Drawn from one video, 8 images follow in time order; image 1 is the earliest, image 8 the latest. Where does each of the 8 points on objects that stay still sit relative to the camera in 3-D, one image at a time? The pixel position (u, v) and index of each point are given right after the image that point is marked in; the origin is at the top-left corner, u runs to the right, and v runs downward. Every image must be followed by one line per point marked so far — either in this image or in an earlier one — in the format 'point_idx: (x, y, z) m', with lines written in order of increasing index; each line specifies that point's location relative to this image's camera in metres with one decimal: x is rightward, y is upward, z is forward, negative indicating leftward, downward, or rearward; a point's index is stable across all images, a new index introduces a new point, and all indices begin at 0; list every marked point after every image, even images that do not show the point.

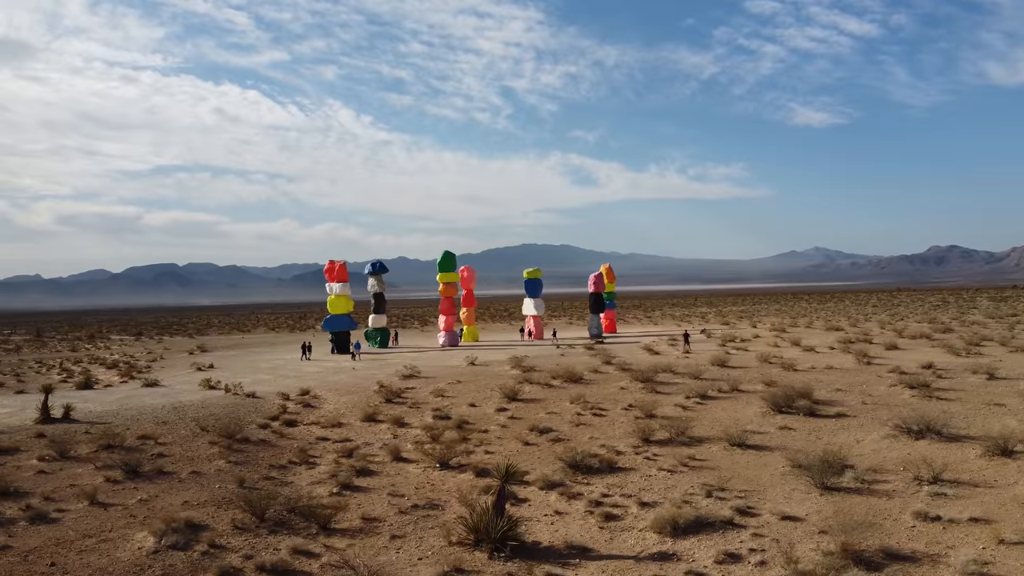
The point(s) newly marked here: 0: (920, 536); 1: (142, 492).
0: (+4.7, -2.9, +7.6) m
1: (-6.3, -3.5, +11.1) m
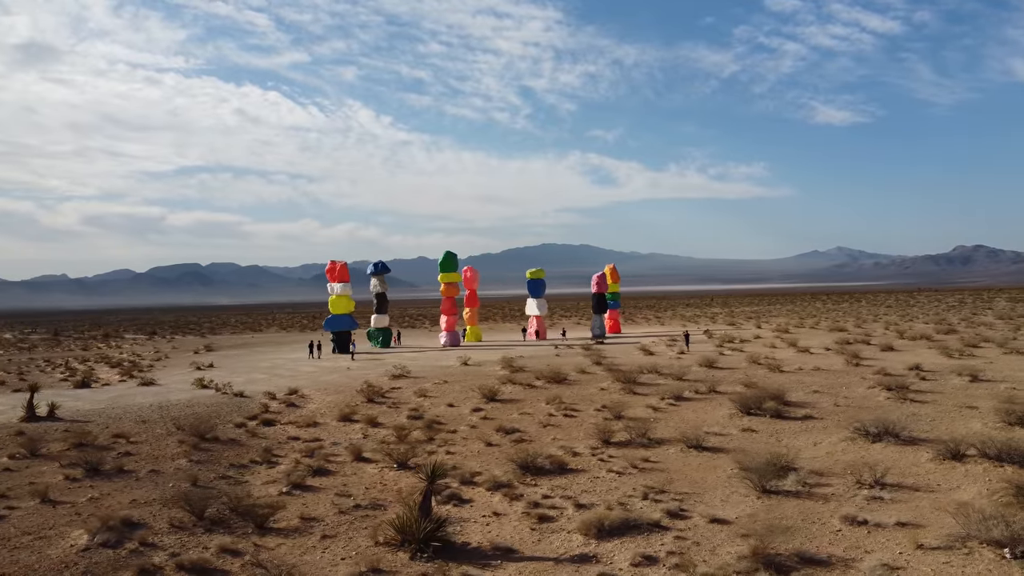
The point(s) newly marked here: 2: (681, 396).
0: (+3.8, -2.9, +7.5) m
1: (-7.2, -3.5, +11.3) m
2: (+4.7, -3.0, +18.2) m
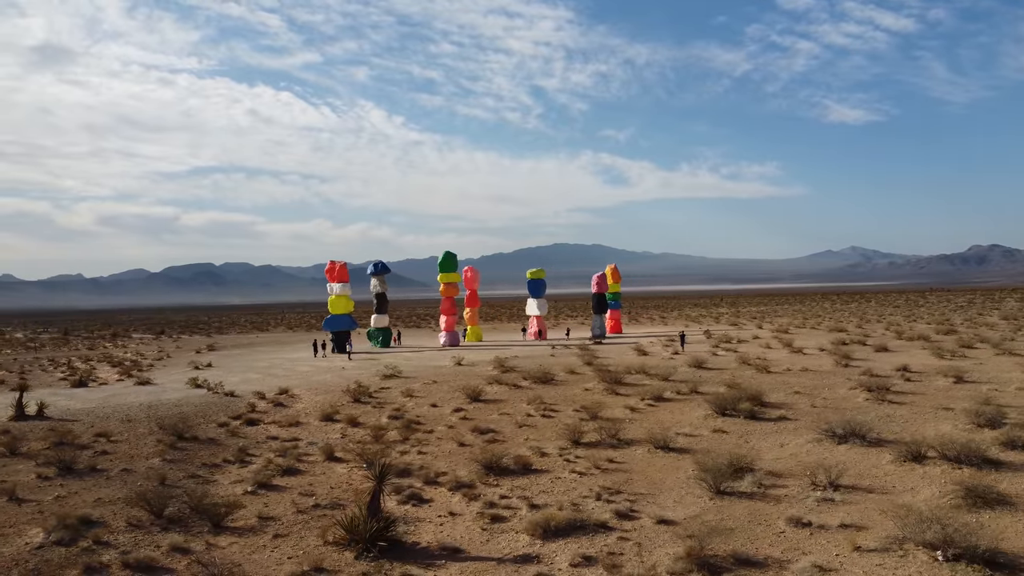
0: (+3.1, -2.9, +7.5) m
1: (-7.8, -3.5, +11.4) m
2: (+4.1, -3.0, +18.1) m
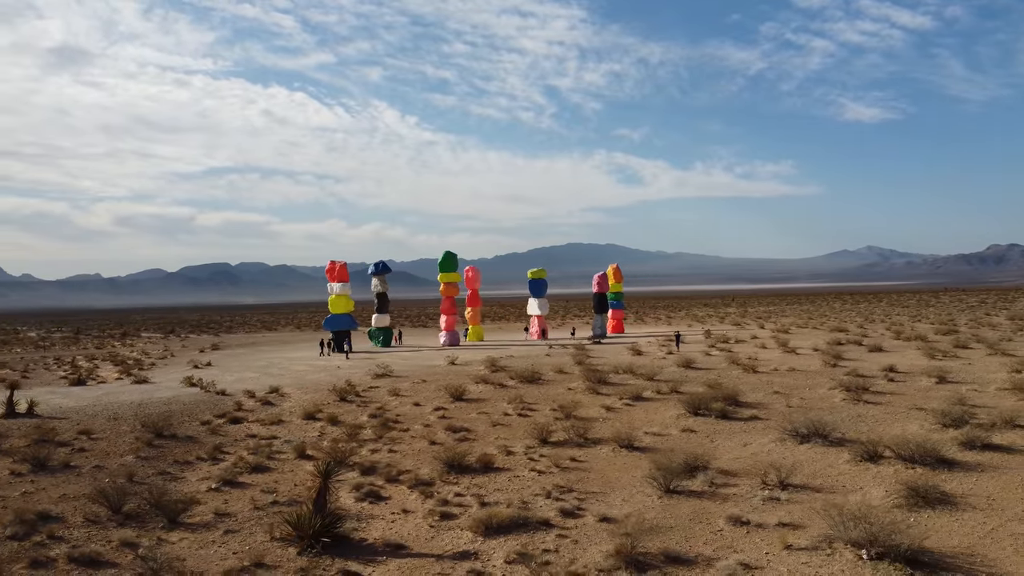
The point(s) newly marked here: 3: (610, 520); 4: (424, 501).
0: (+2.4, -2.9, +7.6) m
1: (-8.5, -3.5, +11.6) m
2: (+3.5, -3.0, +18.2) m
3: (+1.3, -3.0, +8.4) m
4: (-1.4, -3.3, +10.1) m
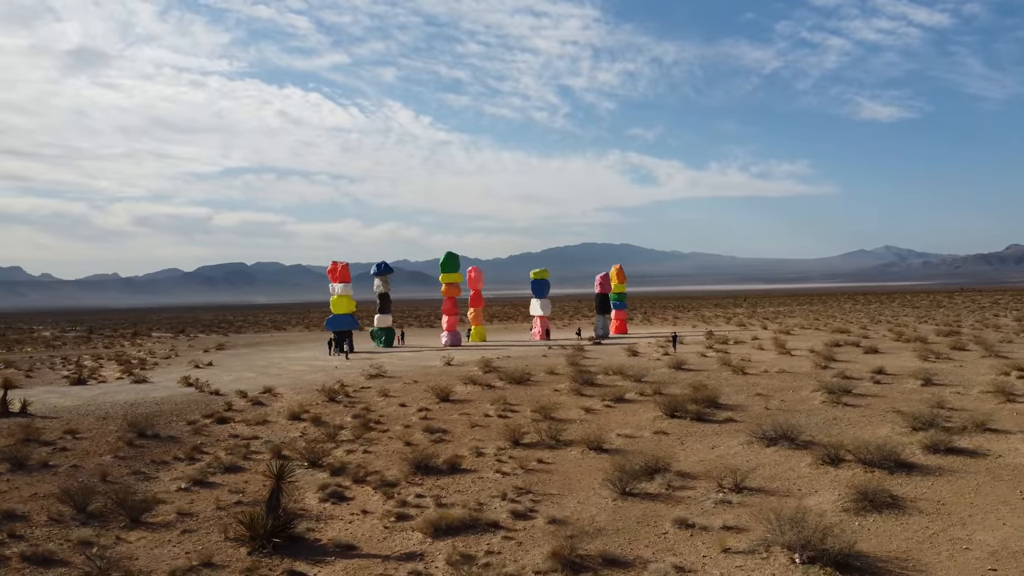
0: (+1.7, -3.0, +7.6) m
1: (-9.1, -3.5, +11.8) m
2: (+3.0, -3.1, +18.2) m
3: (+0.6, -3.0, +8.5) m
4: (-2.0, -3.3, +10.2) m
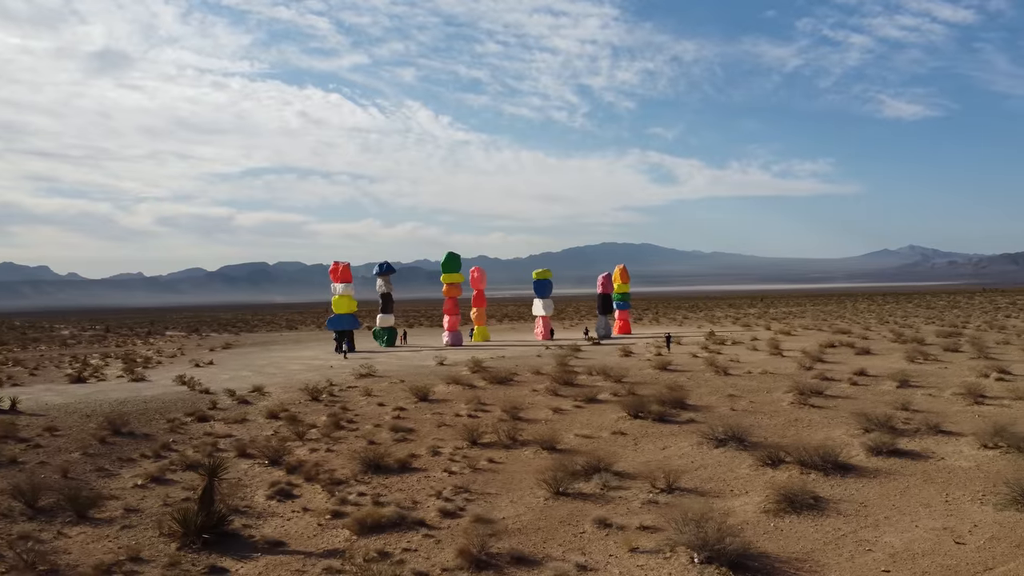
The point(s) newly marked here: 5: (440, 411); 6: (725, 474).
0: (+0.7, -3.0, +7.7) m
1: (-10.0, -3.5, +12.1) m
2: (+2.2, -3.1, +18.3) m
3: (-0.4, -3.0, +8.6) m
4: (-2.9, -3.4, +10.4) m
5: (-2.0, -3.5, +18.4) m
6: (+3.3, -2.9, +10.2) m
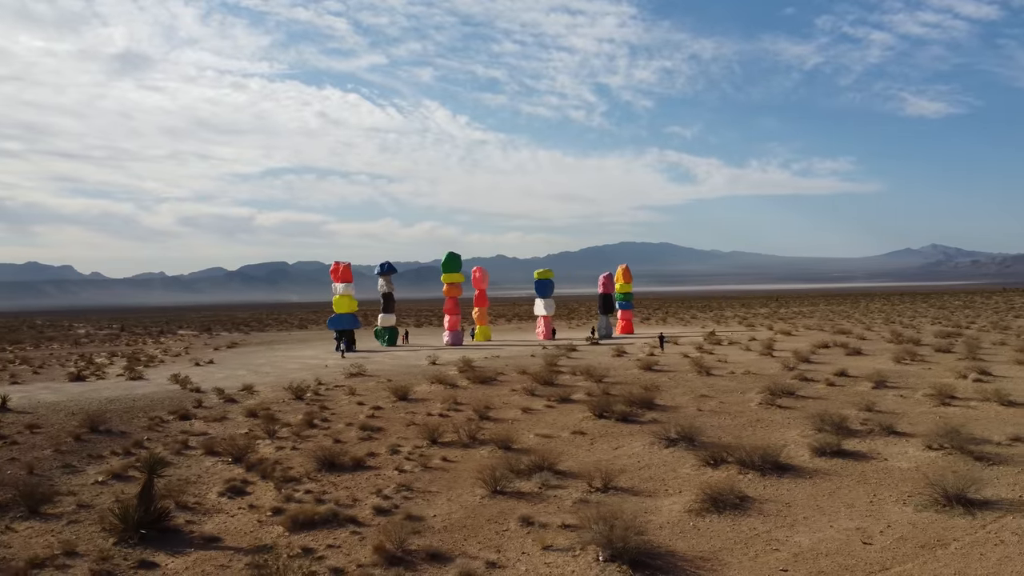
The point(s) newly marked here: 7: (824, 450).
0: (-0.3, -3.0, +7.8) m
1: (-10.9, -3.5, +12.4) m
2: (+1.5, -3.1, +18.3) m
3: (-1.3, -3.1, +8.8) m
4: (-3.8, -3.4, +10.6) m
5: (-2.8, -3.5, +18.6) m
6: (+2.4, -2.9, +10.2) m
7: (+5.1, -2.6, +10.7) m
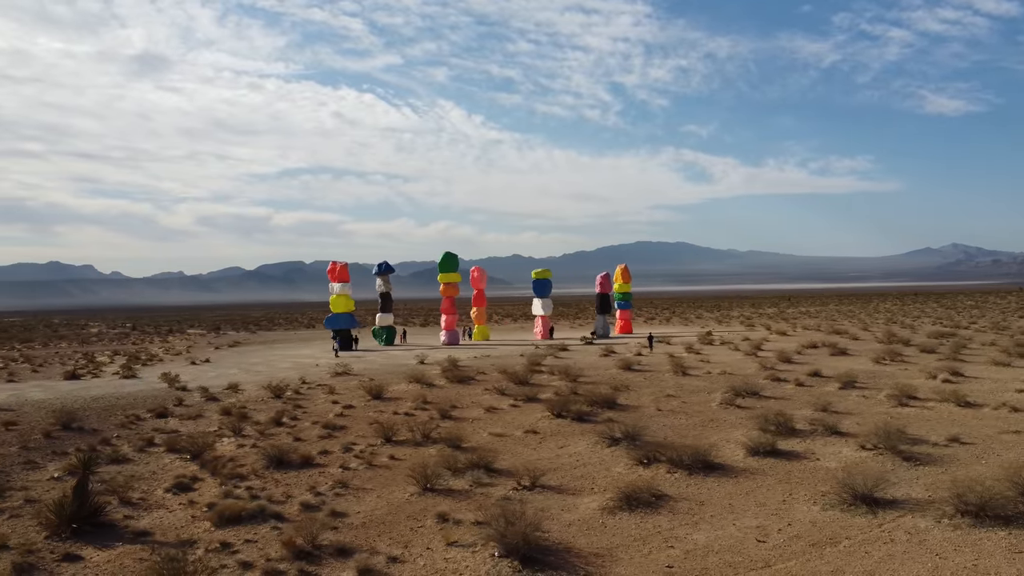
0: (-1.3, -3.0, +8.0) m
1: (-11.9, -3.5, +12.7) m
2: (+0.5, -3.1, +18.5) m
3: (-2.4, -3.1, +8.9) m
4: (-4.9, -3.4, +10.8) m
5: (-3.7, -3.5, +18.8) m
6: (+1.3, -2.9, +10.4) m
7: (+4.1, -2.7, +10.8) m
